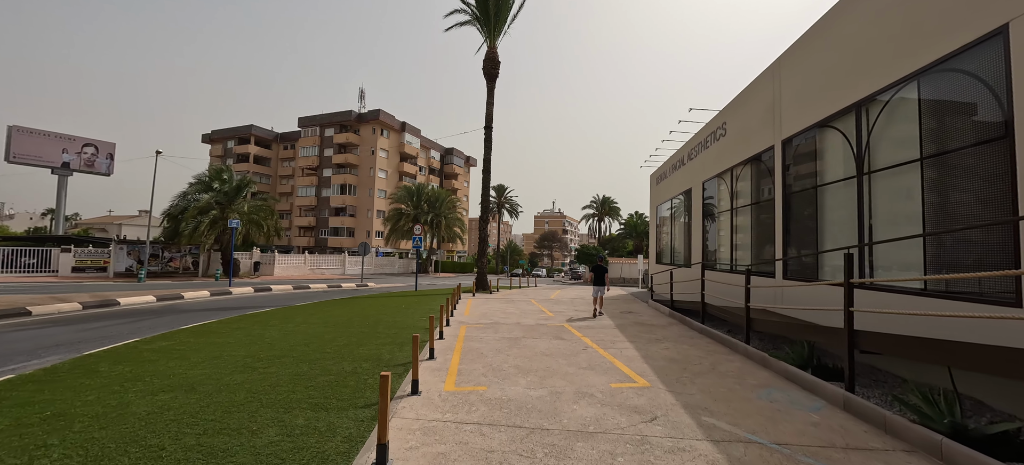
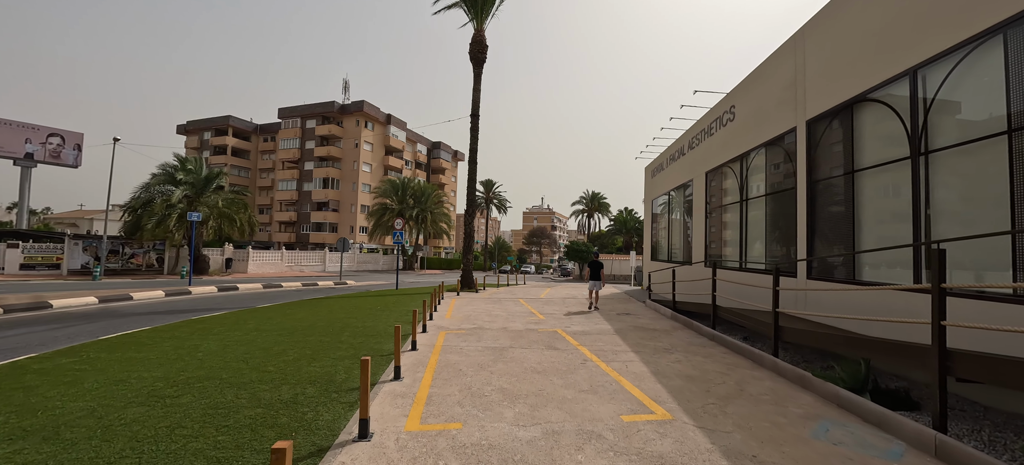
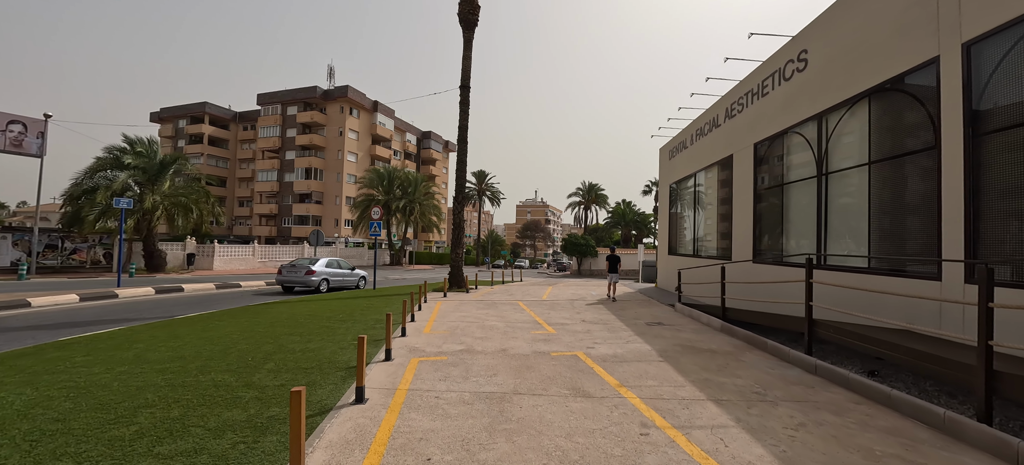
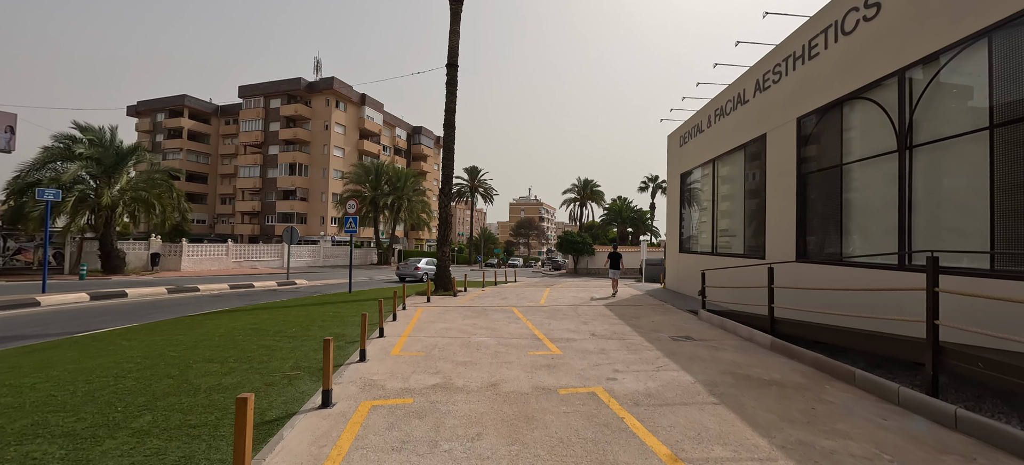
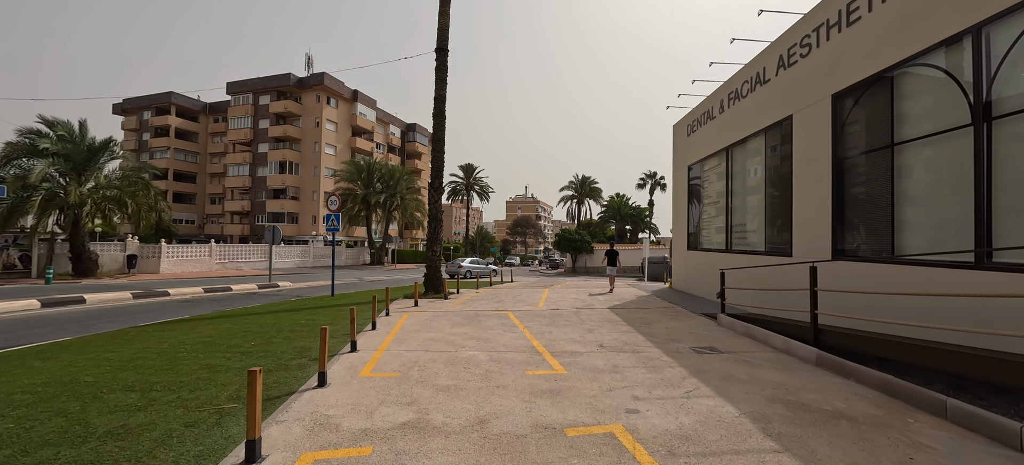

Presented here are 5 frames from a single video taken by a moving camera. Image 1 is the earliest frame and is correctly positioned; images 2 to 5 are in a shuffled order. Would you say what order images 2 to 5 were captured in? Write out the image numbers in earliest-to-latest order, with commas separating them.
2, 3, 4, 5
